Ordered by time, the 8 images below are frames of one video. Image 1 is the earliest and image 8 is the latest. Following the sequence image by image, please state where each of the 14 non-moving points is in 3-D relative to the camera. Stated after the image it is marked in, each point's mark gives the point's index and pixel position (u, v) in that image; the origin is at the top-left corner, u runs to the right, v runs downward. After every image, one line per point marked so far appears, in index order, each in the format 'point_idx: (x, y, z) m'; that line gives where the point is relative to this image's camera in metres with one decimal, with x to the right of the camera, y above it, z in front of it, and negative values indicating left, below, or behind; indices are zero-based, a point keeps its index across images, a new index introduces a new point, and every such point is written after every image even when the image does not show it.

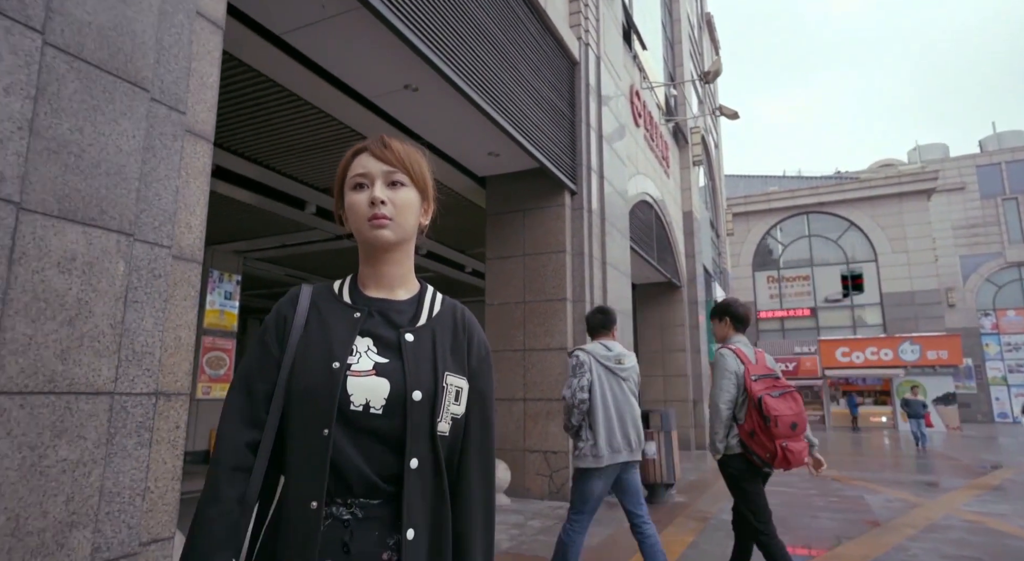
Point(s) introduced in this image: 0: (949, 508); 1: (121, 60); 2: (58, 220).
0: (+5.3, -2.7, +6.8) m
1: (-1.6, +0.9, +2.3) m
2: (-1.7, +0.2, +2.1) m
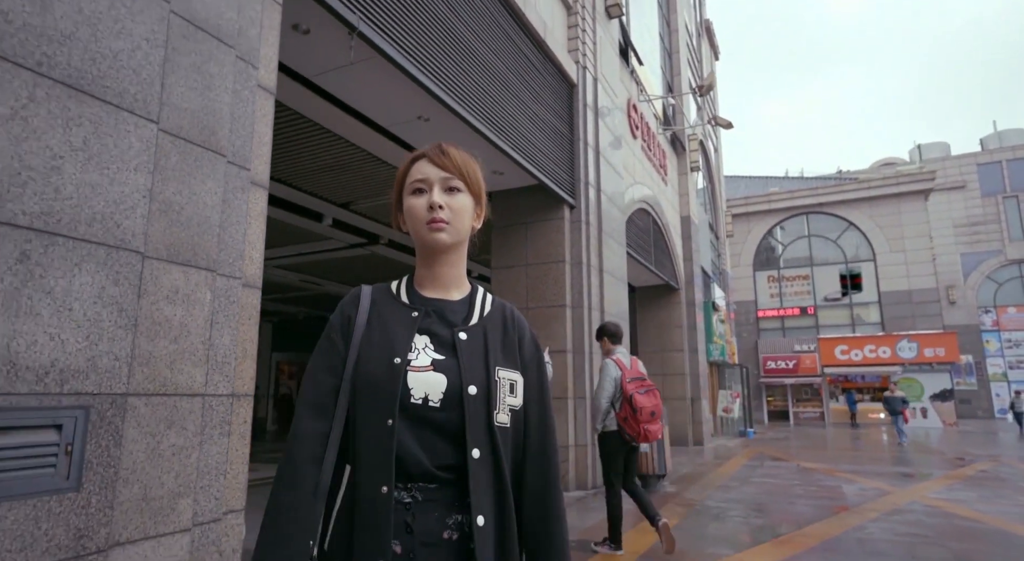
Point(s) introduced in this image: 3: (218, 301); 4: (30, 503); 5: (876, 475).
0: (+5.3, -2.8, +7.4) m
1: (-1.6, +0.8, +3.0) m
2: (-1.7, +0.1, +2.8) m
3: (-1.6, -0.1, +3.0) m
4: (-1.9, -0.9, +2.2) m
5: (+6.2, -3.3, +9.7) m
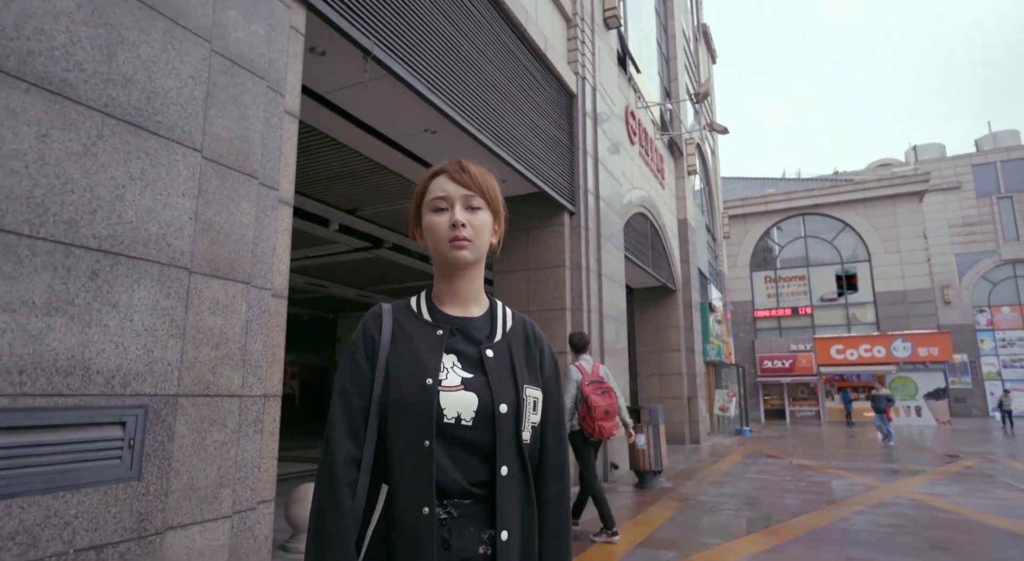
0: (+5.3, -2.9, +7.7) m
1: (-1.6, +0.7, +3.3) m
2: (-1.6, 0.0, +3.1) m
3: (-1.5, -0.2, +3.4) m
4: (-1.8, -0.9, +2.5) m
5: (+6.3, -3.4, +10.0) m
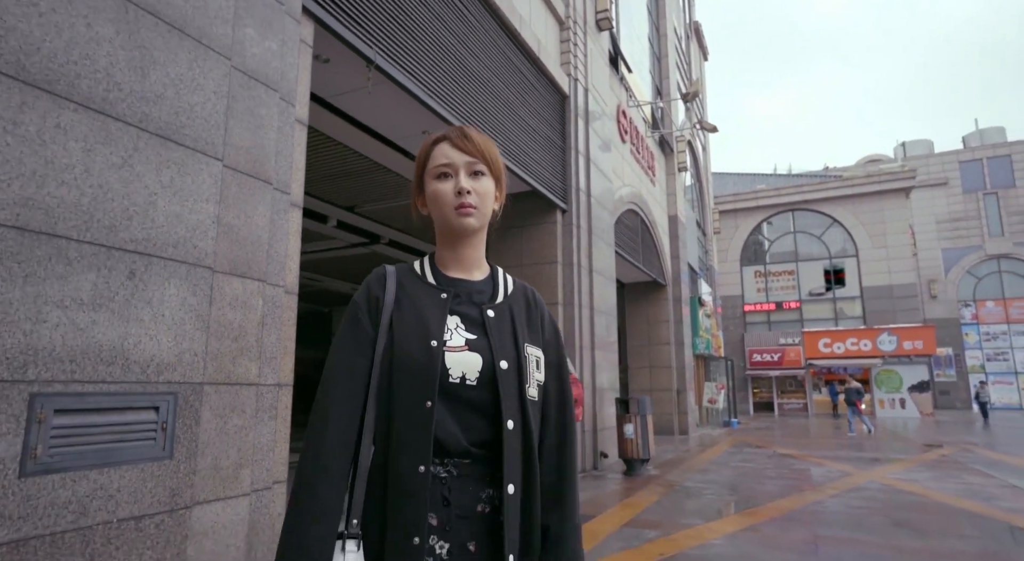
0: (+5.3, -2.8, +8.1) m
1: (-1.6, +0.7, +3.6) m
2: (-1.7, 0.0, +3.3) m
3: (-1.6, -0.2, +3.6) m
4: (-1.8, -0.9, +2.8) m
5: (+6.2, -3.3, +10.4) m
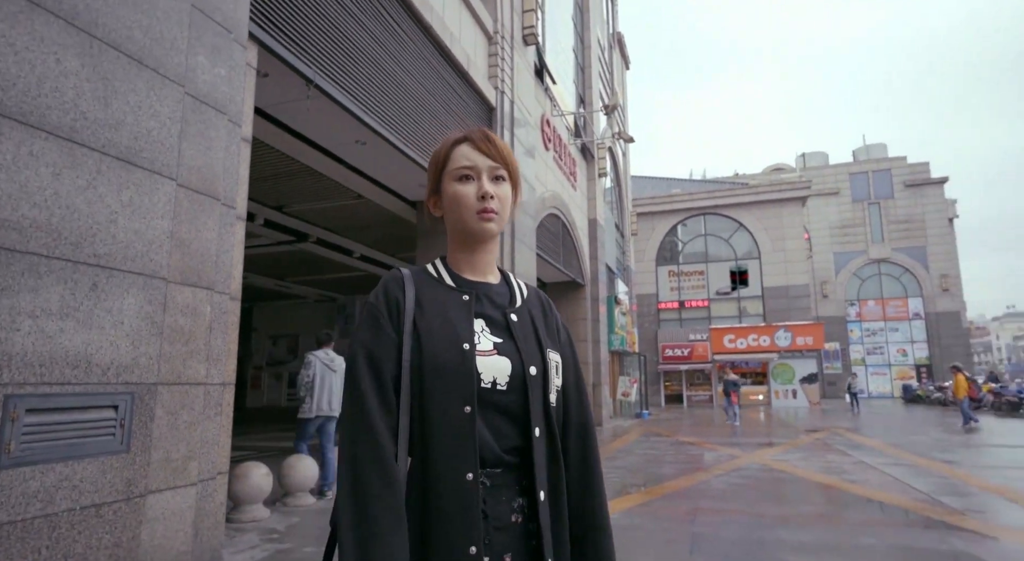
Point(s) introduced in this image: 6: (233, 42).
0: (+4.1, -2.9, +9.3) m
1: (-2.1, +0.7, +3.9) m
2: (-2.1, 0.0, +3.7) m
3: (-2.1, -0.2, +4.0) m
4: (-2.3, -1.0, +3.1) m
5: (+4.6, -3.4, +11.7) m
6: (-2.1, +1.8, +4.2) m
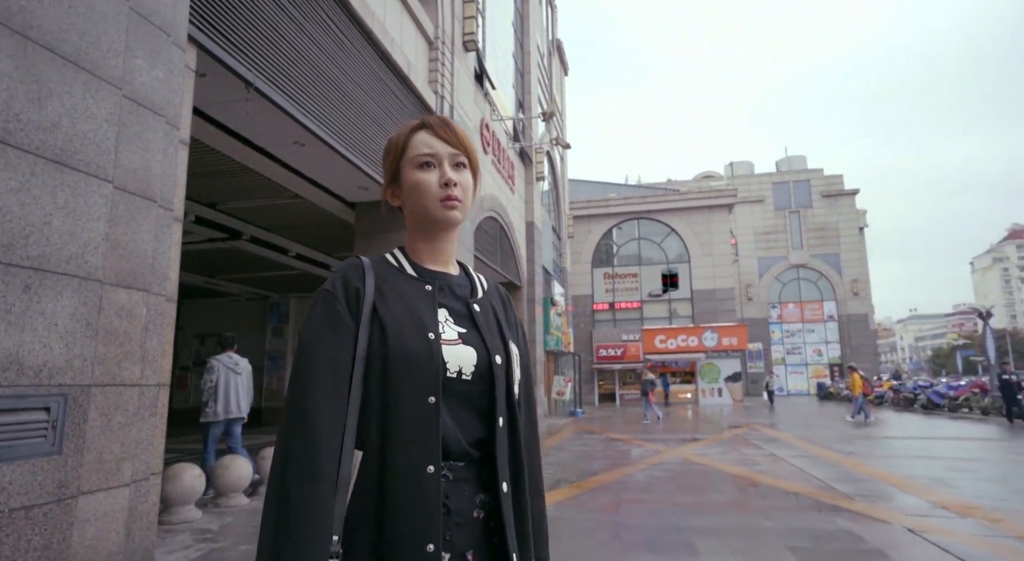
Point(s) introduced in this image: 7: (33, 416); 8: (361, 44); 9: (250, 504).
0: (+3.0, -3.0, +9.9) m
1: (-2.6, +0.7, +3.9) m
2: (-2.6, 0.0, +3.7) m
3: (-2.6, -0.2, +4.0) m
4: (-2.6, -1.0, +3.1) m
5: (+3.3, -3.5, +12.4) m
6: (-2.6, +1.8, +4.2) m
7: (-2.6, -0.7, +3.1) m
8: (-2.0, +3.2, +7.6) m
9: (-2.8, -2.4, +6.1) m
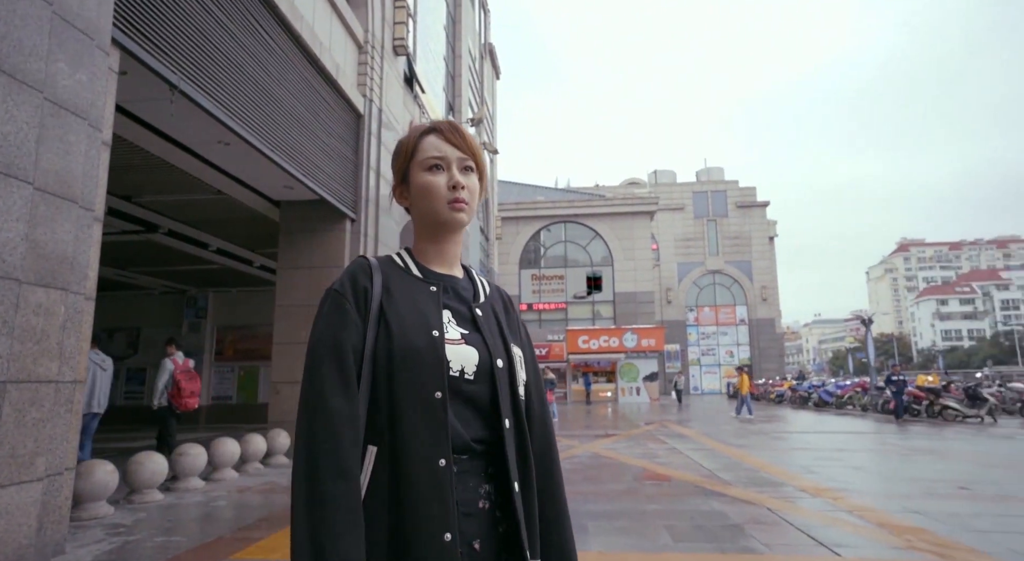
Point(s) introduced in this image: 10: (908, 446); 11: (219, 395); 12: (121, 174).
0: (+1.5, -3.1, +10.7) m
1: (-3.2, +0.7, +4.0) m
2: (-3.2, 0.0, +3.8) m
3: (-3.2, -0.2, +4.1) m
4: (-3.2, -1.0, +3.2) m
5: (+1.5, -3.6, +13.2) m
6: (-3.2, +1.8, +4.3) m
7: (-3.2, -0.7, +3.2) m
8: (-3.0, +3.2, +7.8) m
9: (-3.8, -2.4, +6.1) m
10: (+7.8, -3.2, +11.1) m
11: (-8.4, -3.3, +16.2) m
12: (-5.9, +1.6, +8.6) m
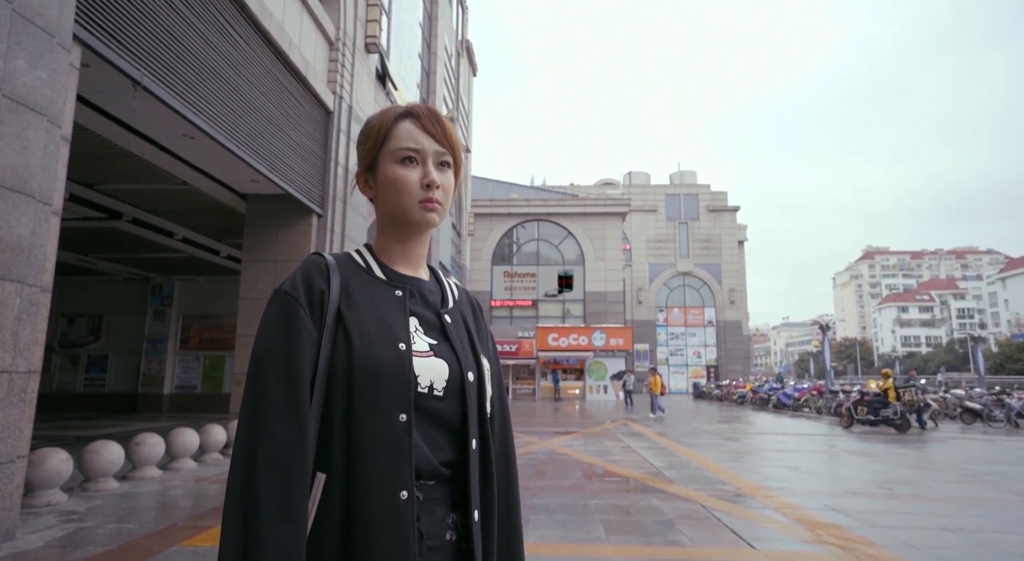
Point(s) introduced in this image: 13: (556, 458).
0: (+0.7, -3.2, +11.0) m
1: (-3.5, +0.7, +4.1) m
2: (-3.6, 0.0, +3.9) m
3: (-3.6, -0.2, +4.2) m
4: (-3.6, -0.9, +3.3) m
5: (+0.6, -3.6, +13.5) m
6: (-3.5, +1.8, +4.4) m
7: (-3.6, -0.7, +3.3) m
8: (-3.5, +3.3, +7.8) m
9: (-4.3, -2.3, +6.2) m
10: (+7.0, -3.5, +11.7) m
11: (-9.4, -3.0, +16.1) m
12: (-6.4, +1.8, +8.5) m
13: (+0.7, -2.9, +9.2) m
